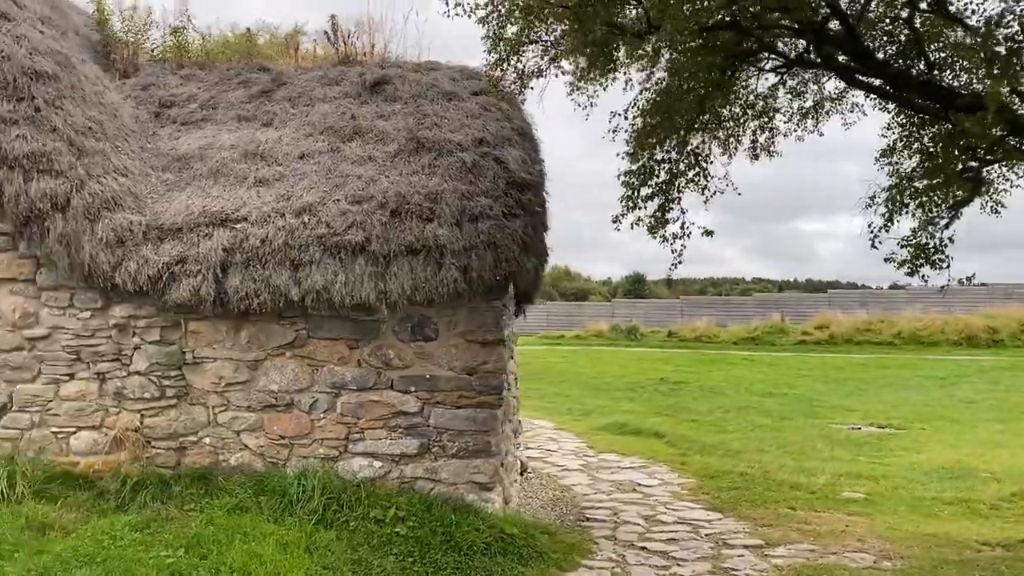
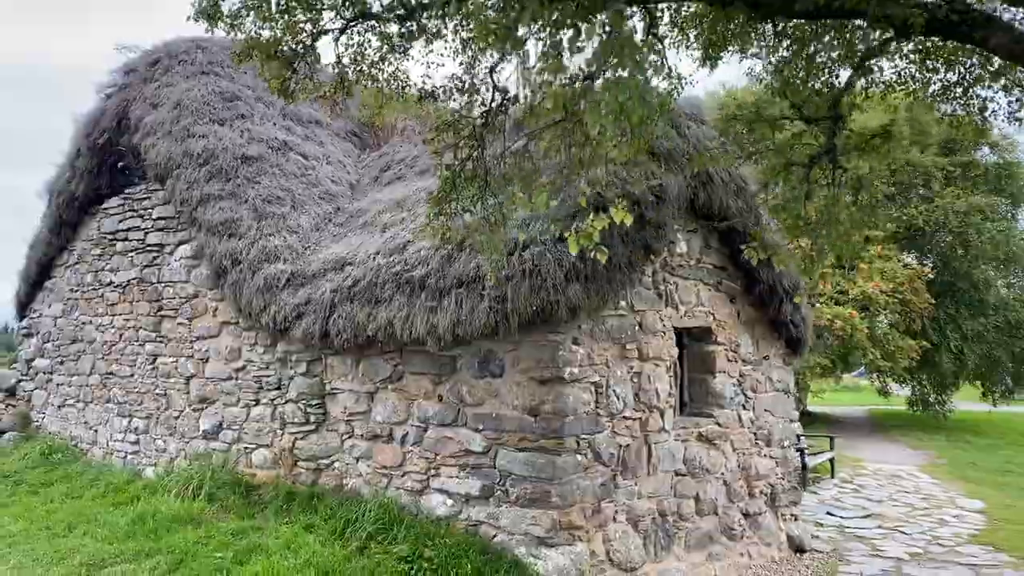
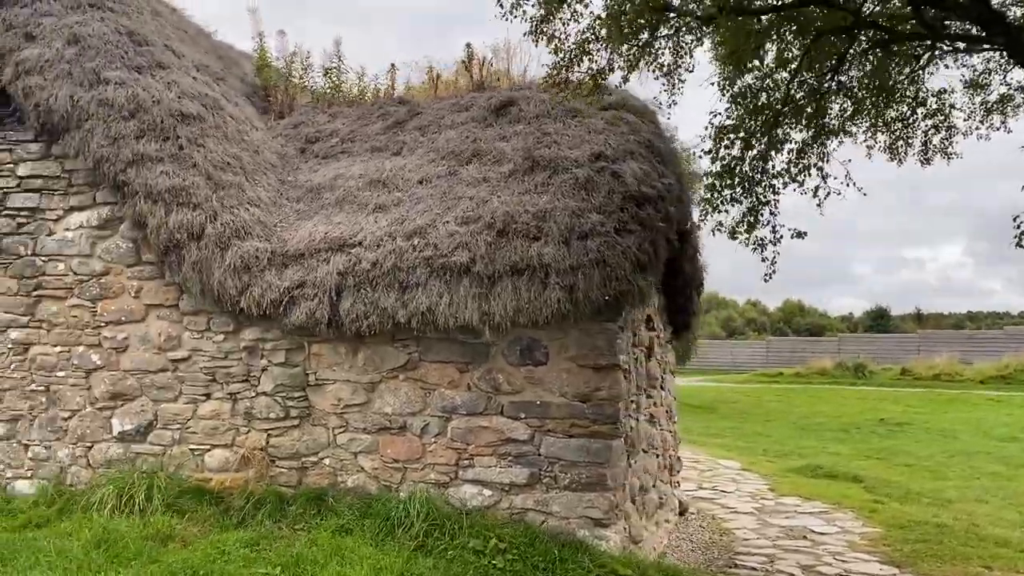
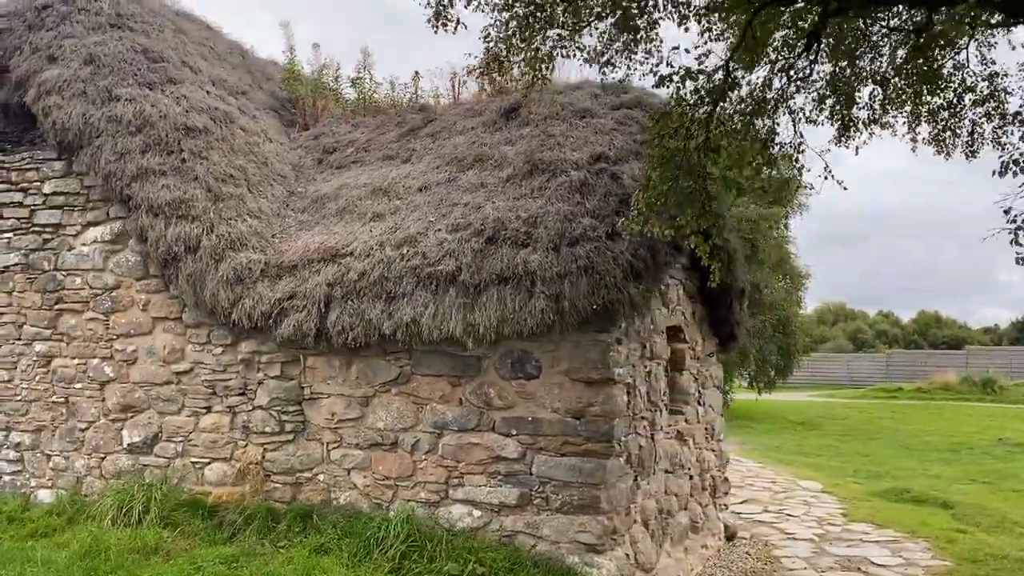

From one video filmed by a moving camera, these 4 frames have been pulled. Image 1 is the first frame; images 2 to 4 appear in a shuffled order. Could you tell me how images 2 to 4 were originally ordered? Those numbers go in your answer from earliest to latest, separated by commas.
3, 4, 2
